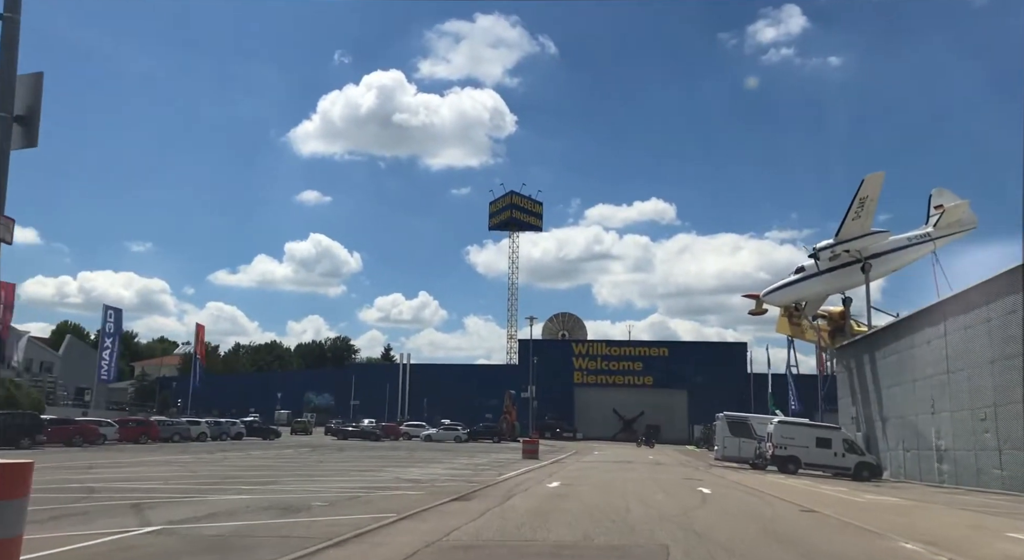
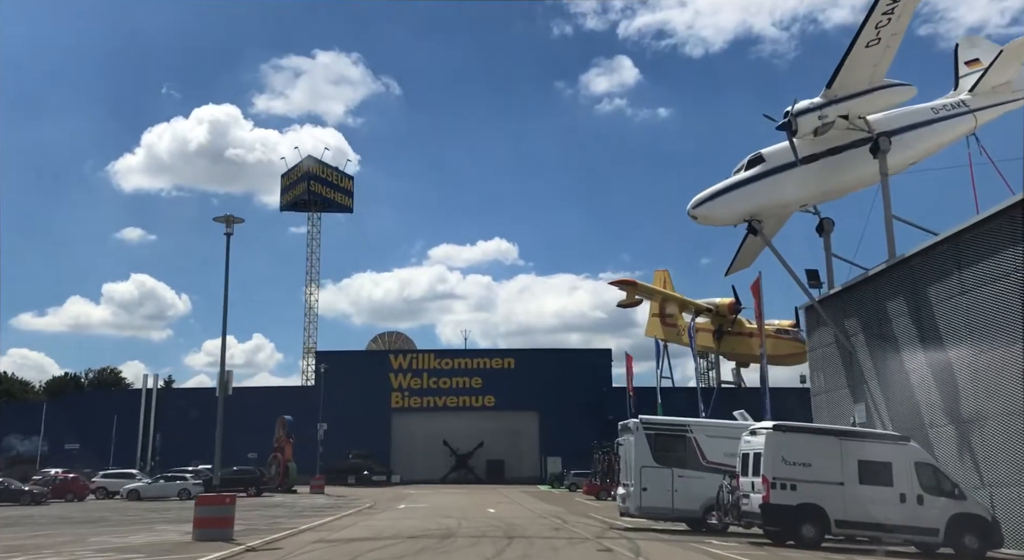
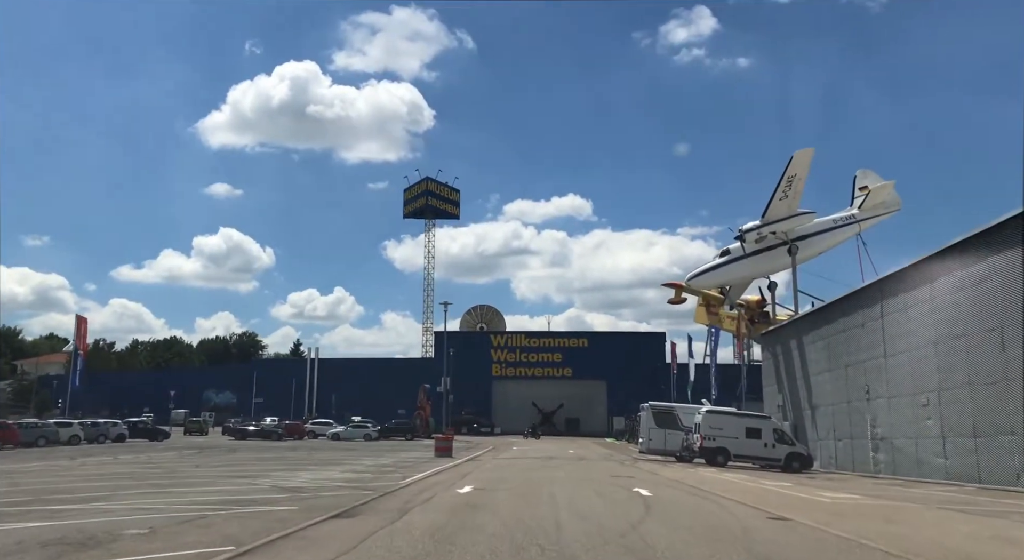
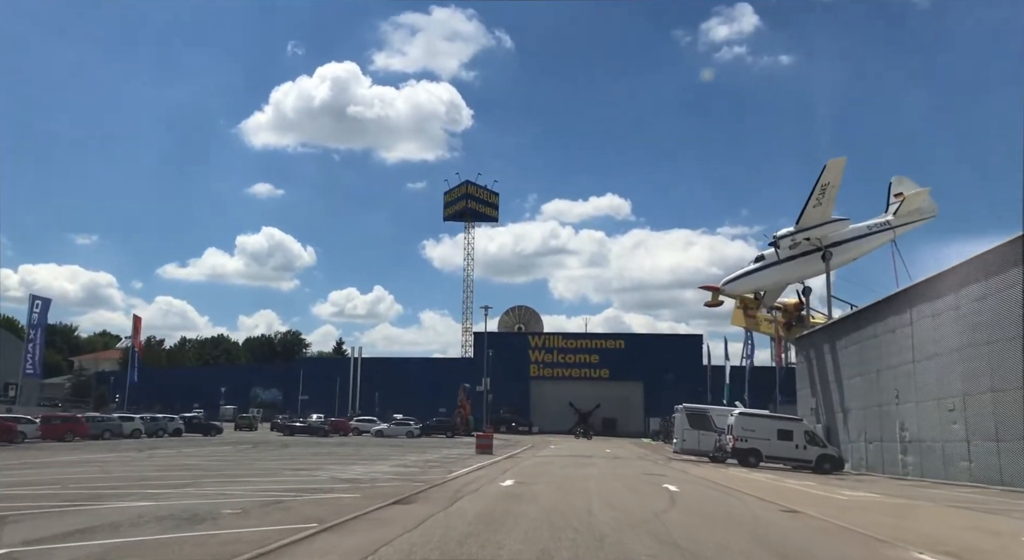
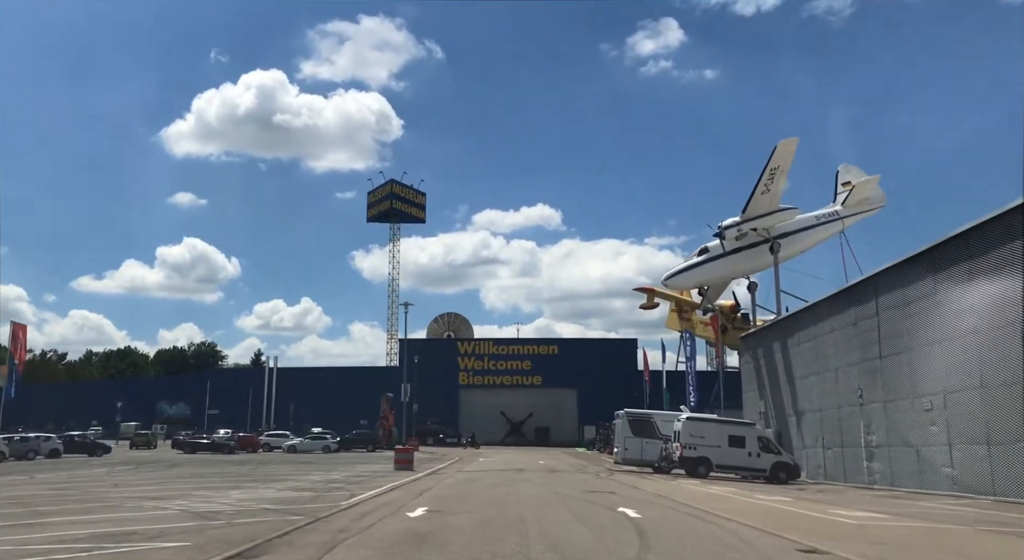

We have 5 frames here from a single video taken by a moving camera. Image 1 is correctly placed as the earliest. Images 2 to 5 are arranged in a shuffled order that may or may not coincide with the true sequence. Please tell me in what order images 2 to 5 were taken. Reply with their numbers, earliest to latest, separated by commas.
4, 3, 5, 2
